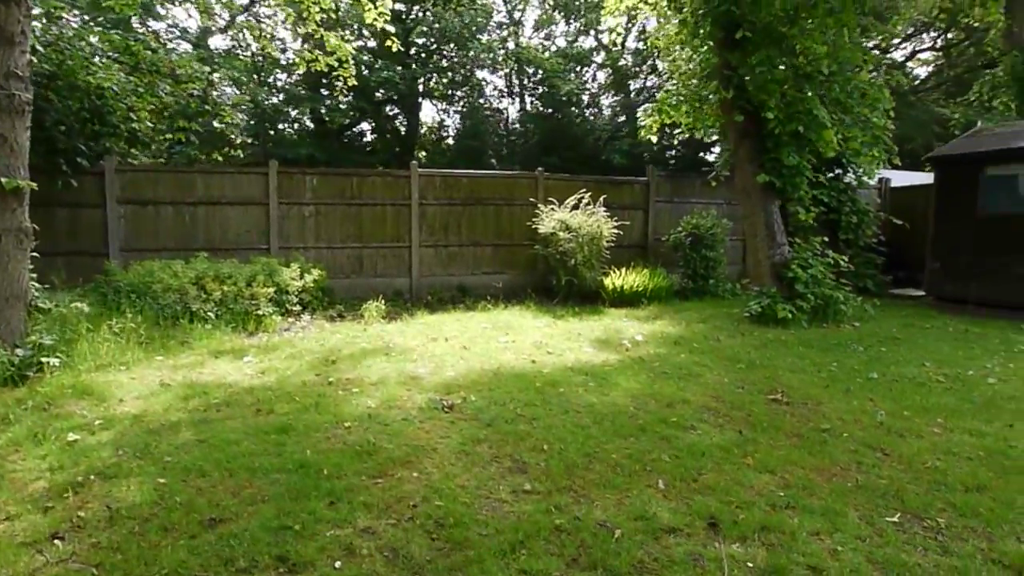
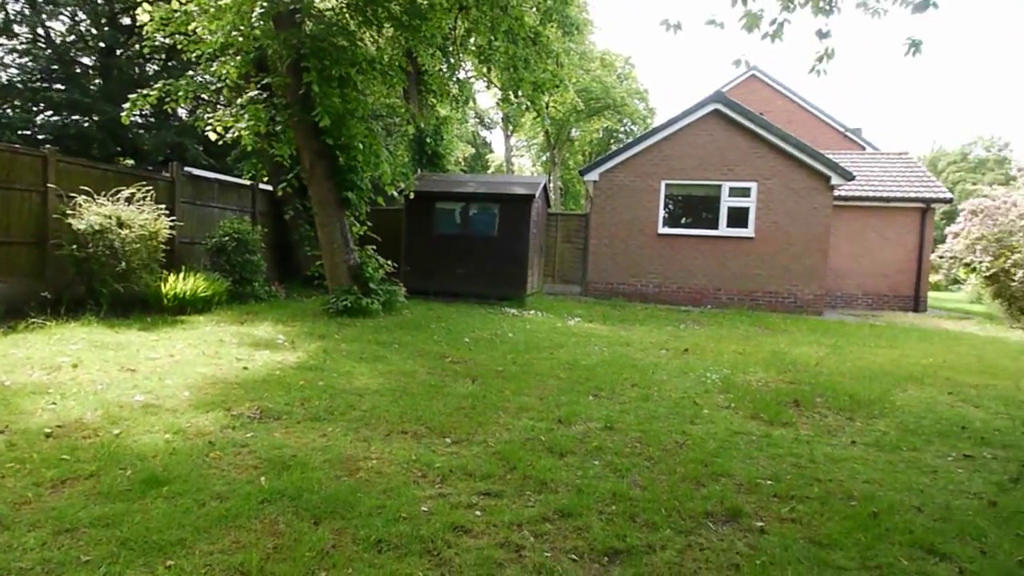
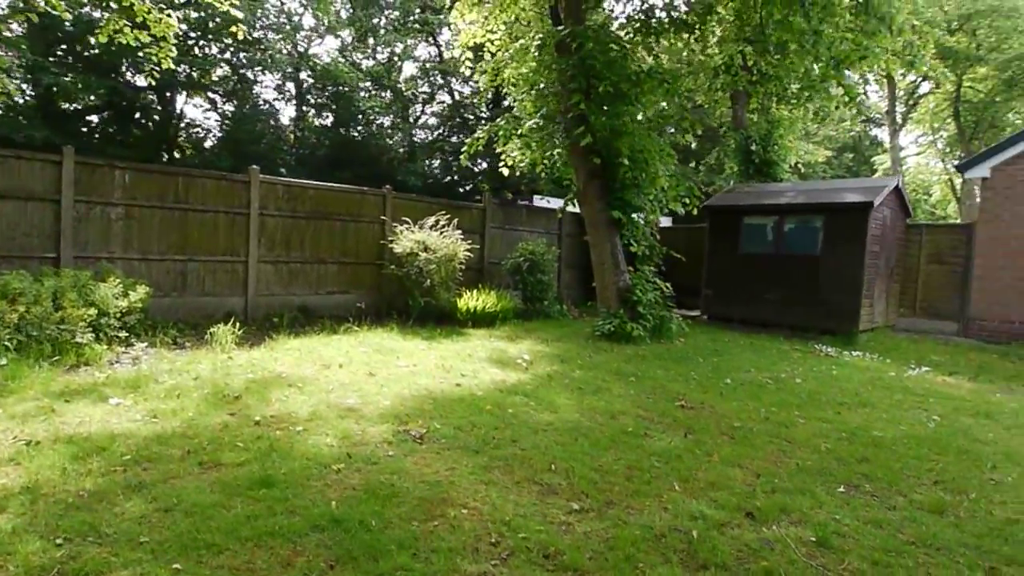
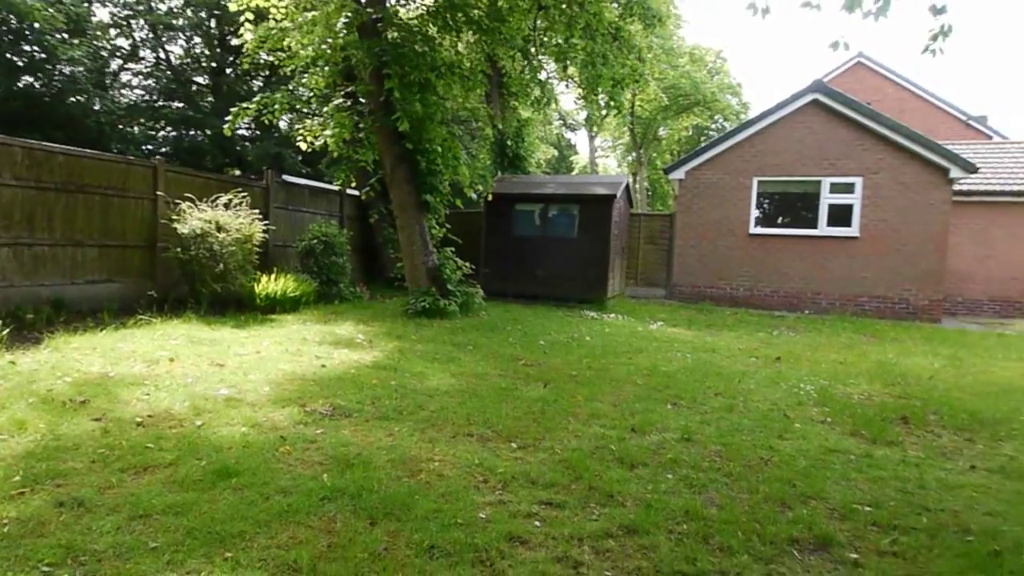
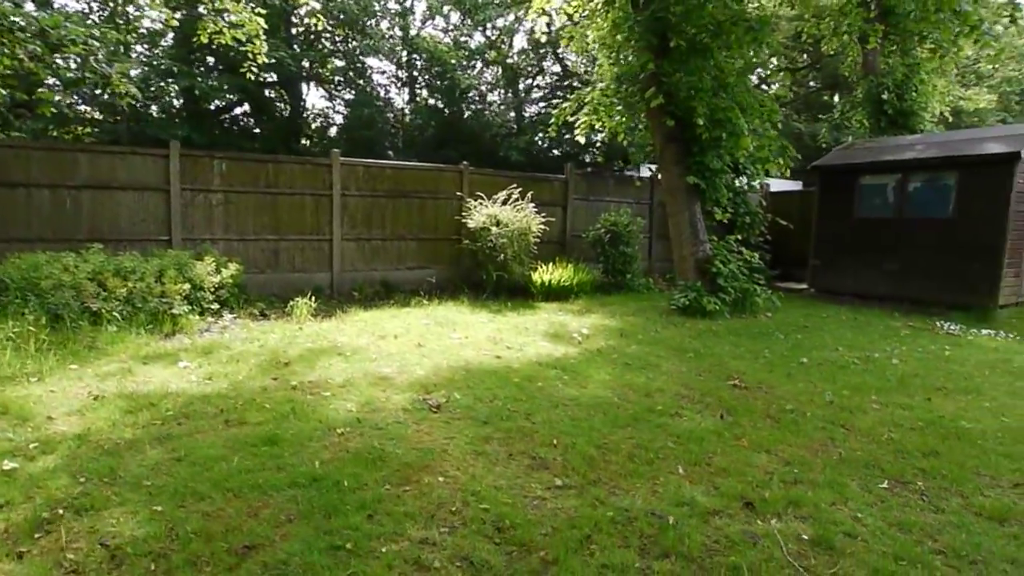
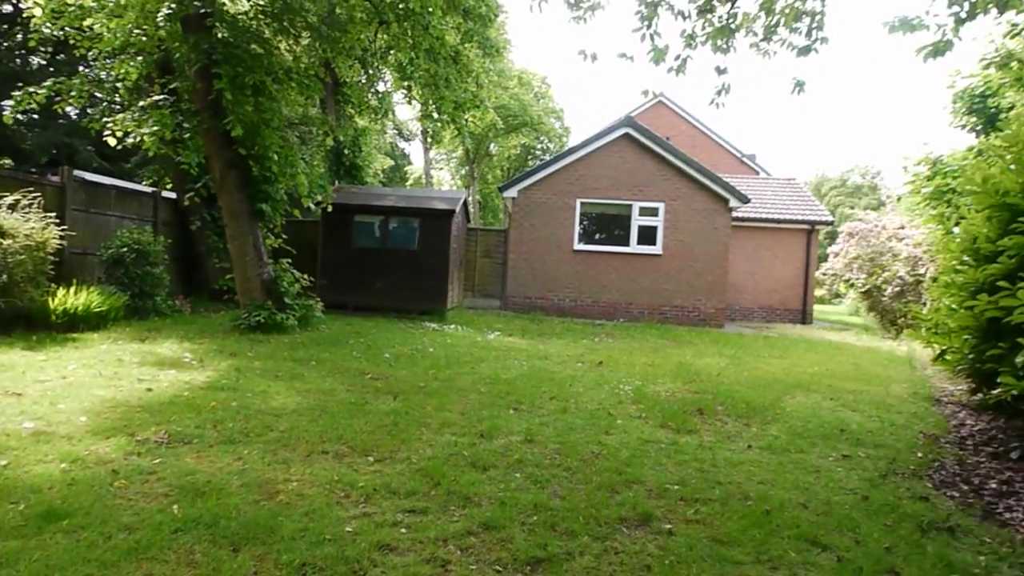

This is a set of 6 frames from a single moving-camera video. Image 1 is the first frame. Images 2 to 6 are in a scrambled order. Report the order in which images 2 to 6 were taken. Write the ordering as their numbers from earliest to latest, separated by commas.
5, 3, 4, 2, 6
